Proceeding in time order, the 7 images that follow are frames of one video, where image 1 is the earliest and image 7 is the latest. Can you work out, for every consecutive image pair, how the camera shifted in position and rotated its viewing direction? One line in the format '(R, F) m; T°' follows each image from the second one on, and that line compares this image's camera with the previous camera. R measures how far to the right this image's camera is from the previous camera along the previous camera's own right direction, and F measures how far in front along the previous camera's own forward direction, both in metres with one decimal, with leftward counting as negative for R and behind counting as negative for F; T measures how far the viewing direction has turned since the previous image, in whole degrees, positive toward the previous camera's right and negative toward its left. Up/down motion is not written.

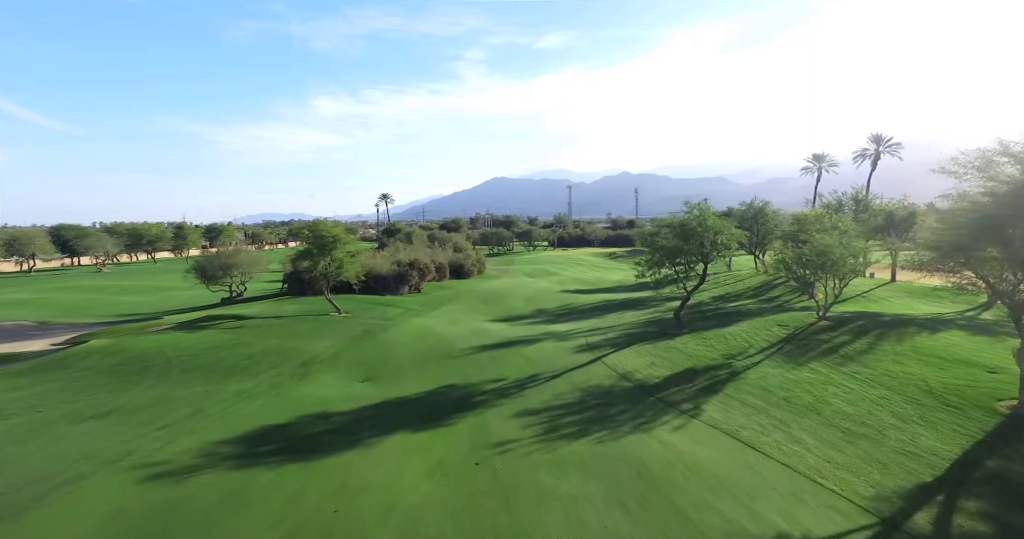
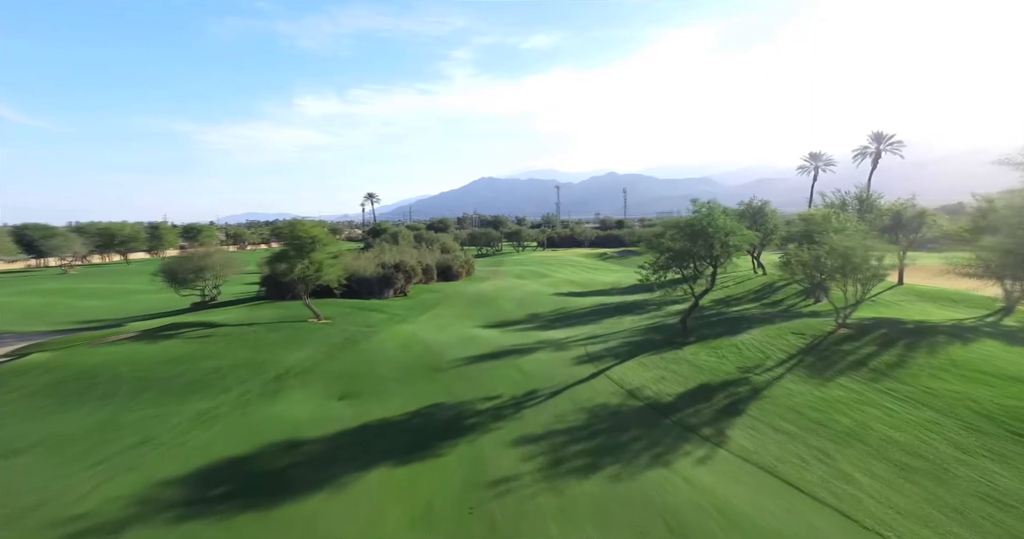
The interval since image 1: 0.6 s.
(-0.3, +1.8) m; +2°
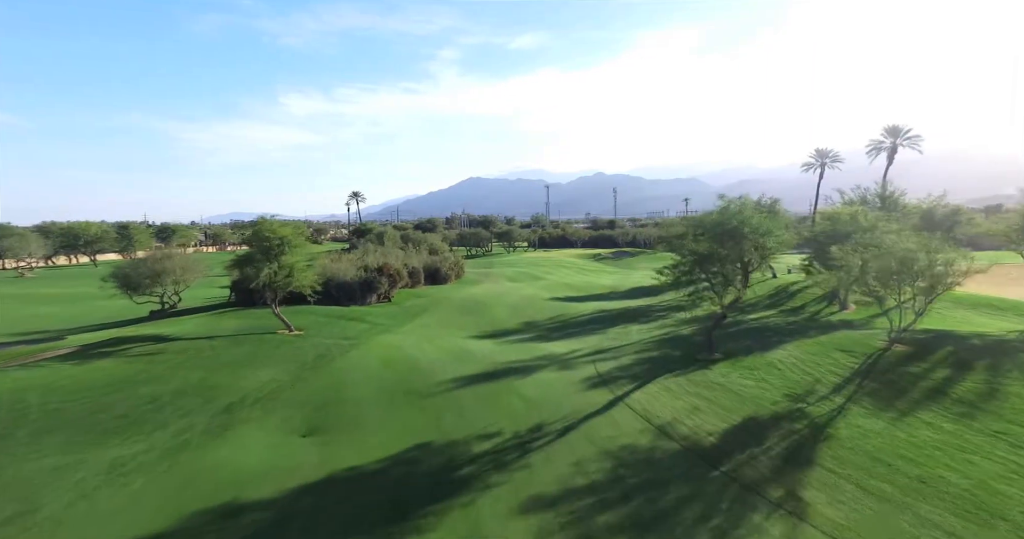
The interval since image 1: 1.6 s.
(-0.4, +2.9) m; +1°
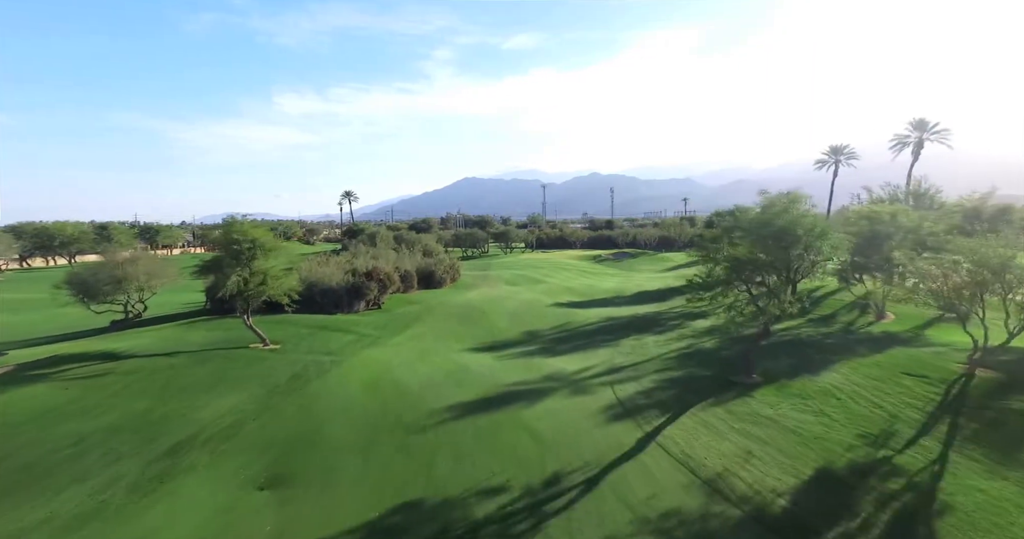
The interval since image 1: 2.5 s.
(-0.3, +2.7) m; +1°
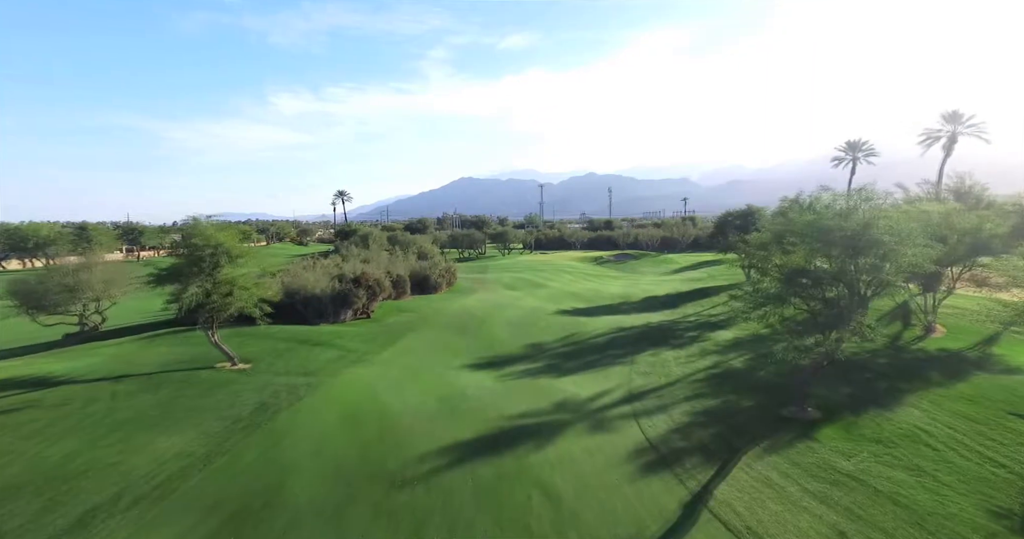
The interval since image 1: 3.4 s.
(-0.3, +2.7) m; 0°
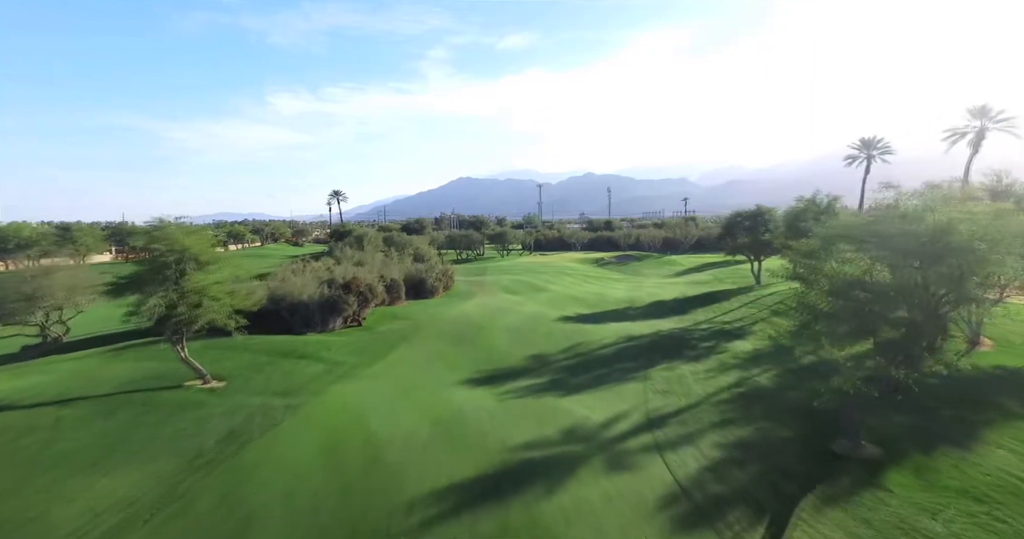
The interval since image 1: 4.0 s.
(-0.2, +2.0) m; 0°
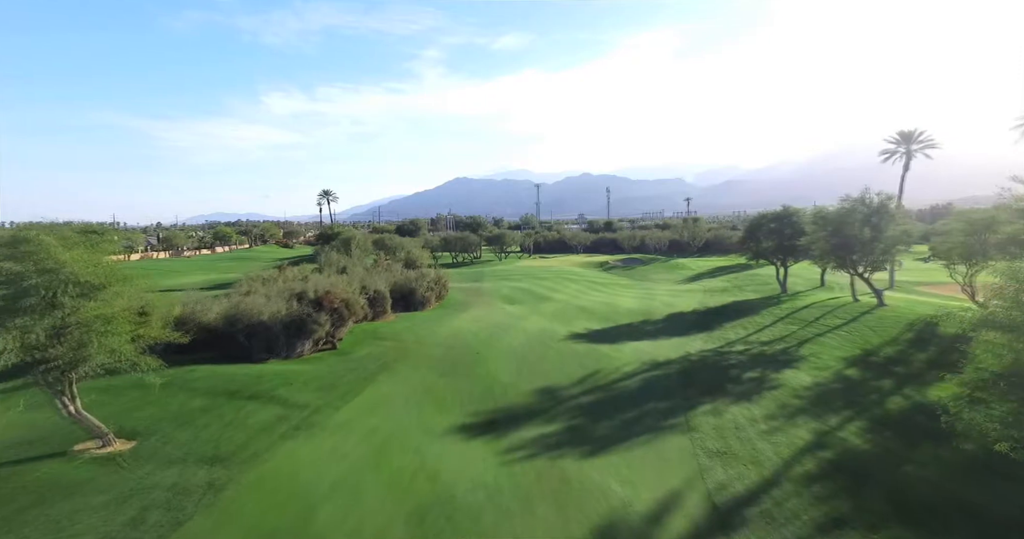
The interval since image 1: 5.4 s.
(-0.3, +4.4) m; 0°
